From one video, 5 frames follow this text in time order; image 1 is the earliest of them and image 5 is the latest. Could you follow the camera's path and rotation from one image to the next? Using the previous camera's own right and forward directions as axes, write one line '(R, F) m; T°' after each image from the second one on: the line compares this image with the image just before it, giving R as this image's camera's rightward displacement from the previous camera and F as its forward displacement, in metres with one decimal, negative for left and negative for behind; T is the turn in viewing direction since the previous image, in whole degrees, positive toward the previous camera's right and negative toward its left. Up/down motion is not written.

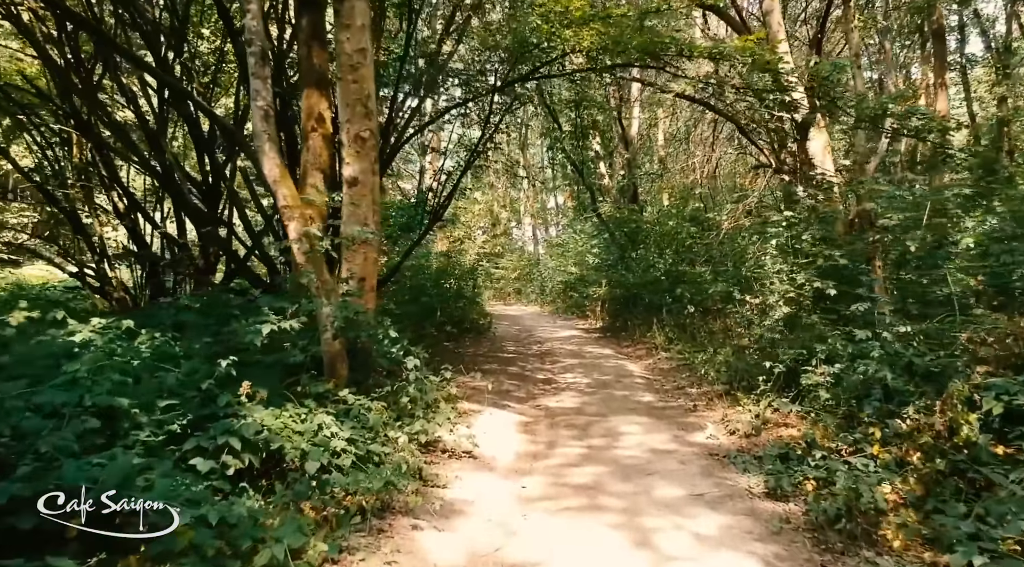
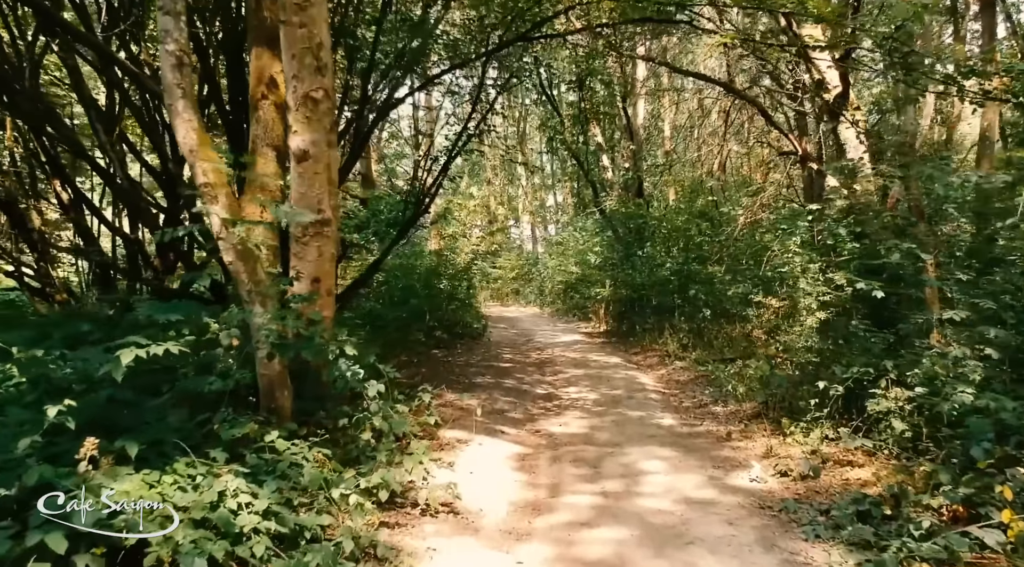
(0.0, +1.3) m; 0°
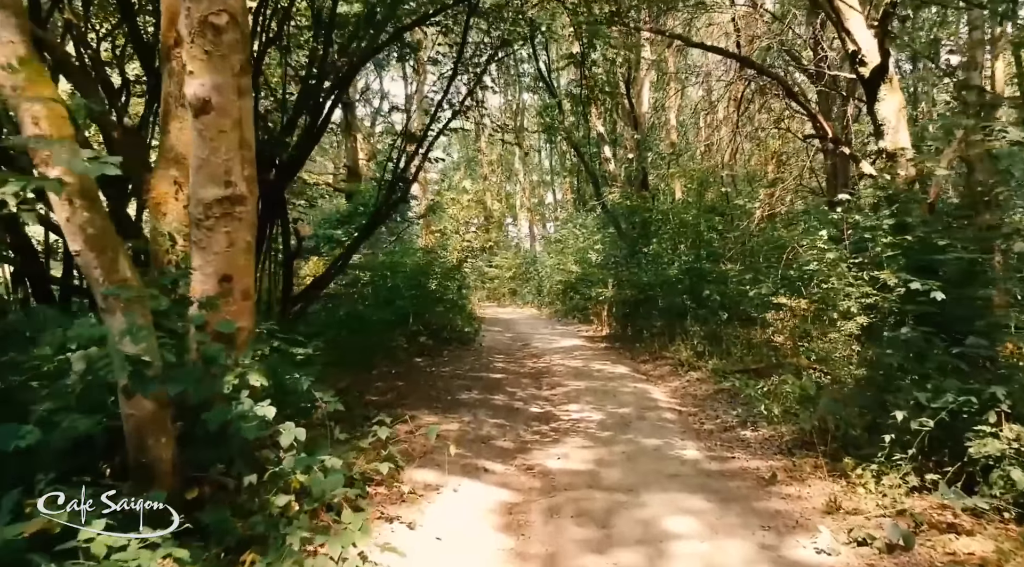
(+0.1, +1.3) m; 0°
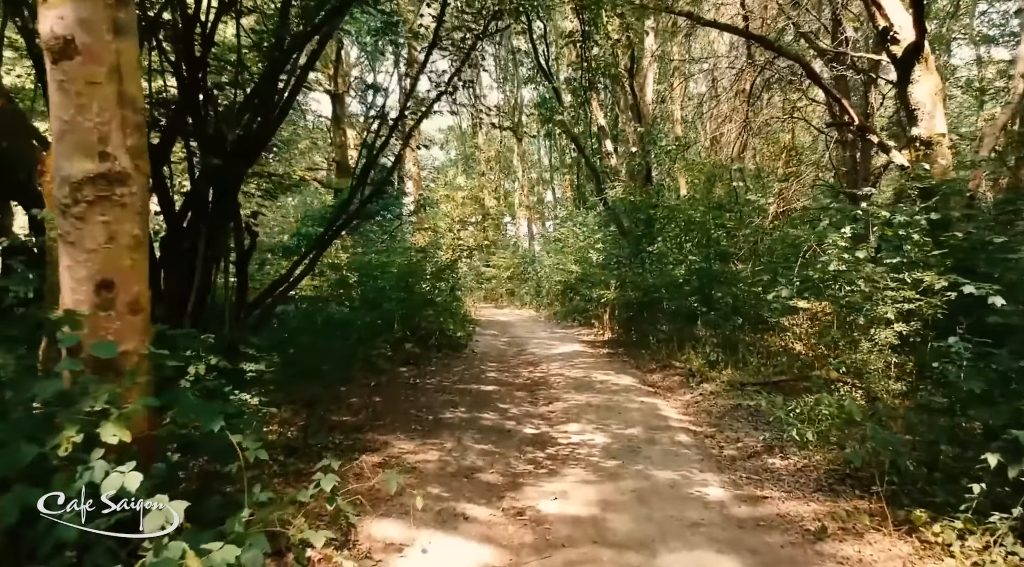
(+0.1, +0.9) m; 0°
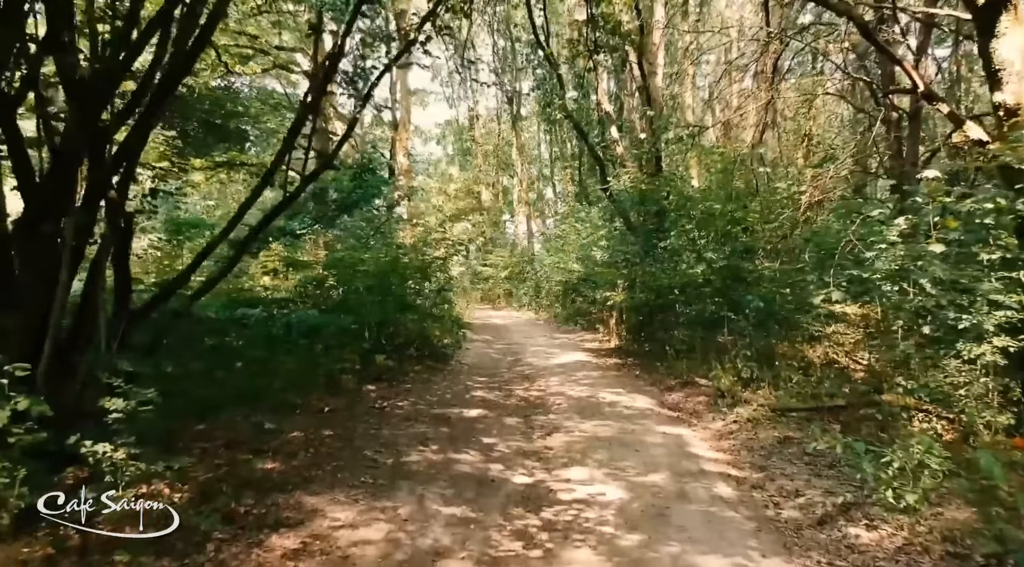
(+0.1, +1.6) m; 0°
